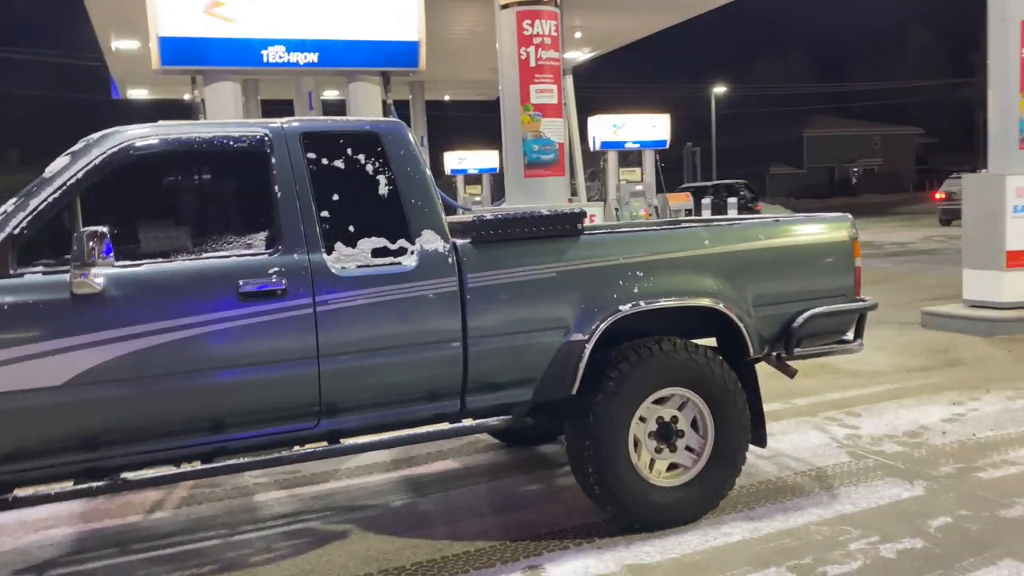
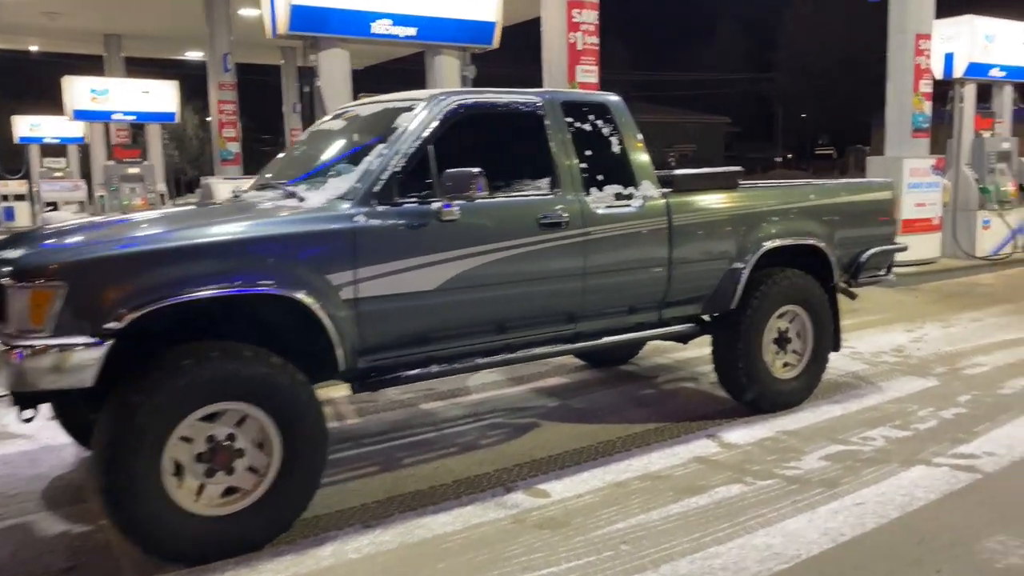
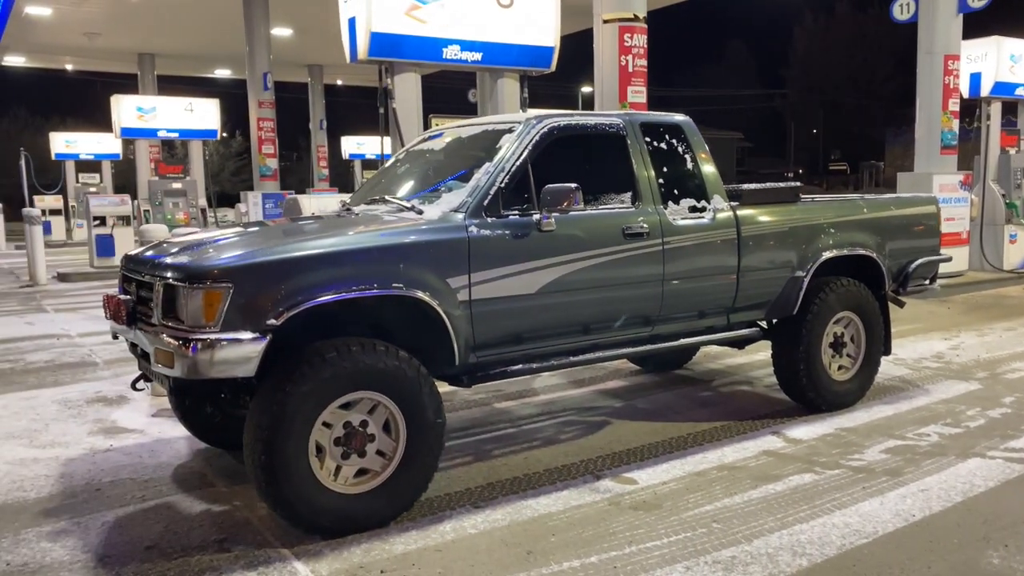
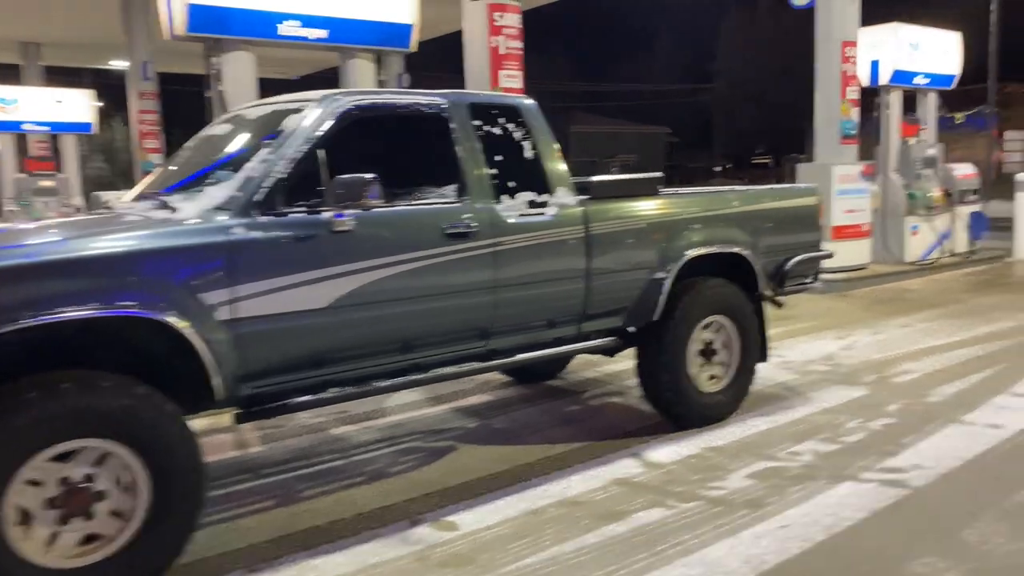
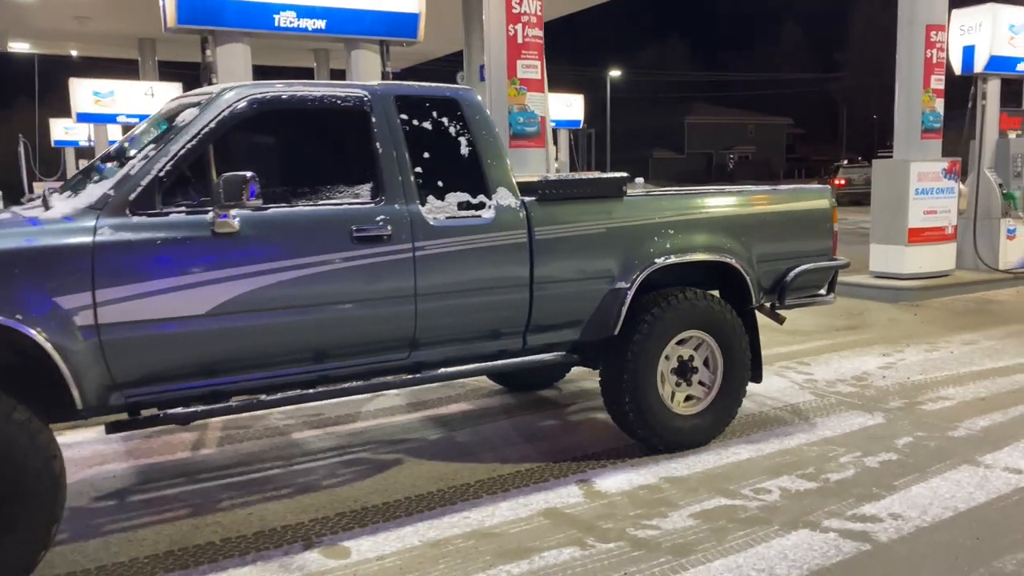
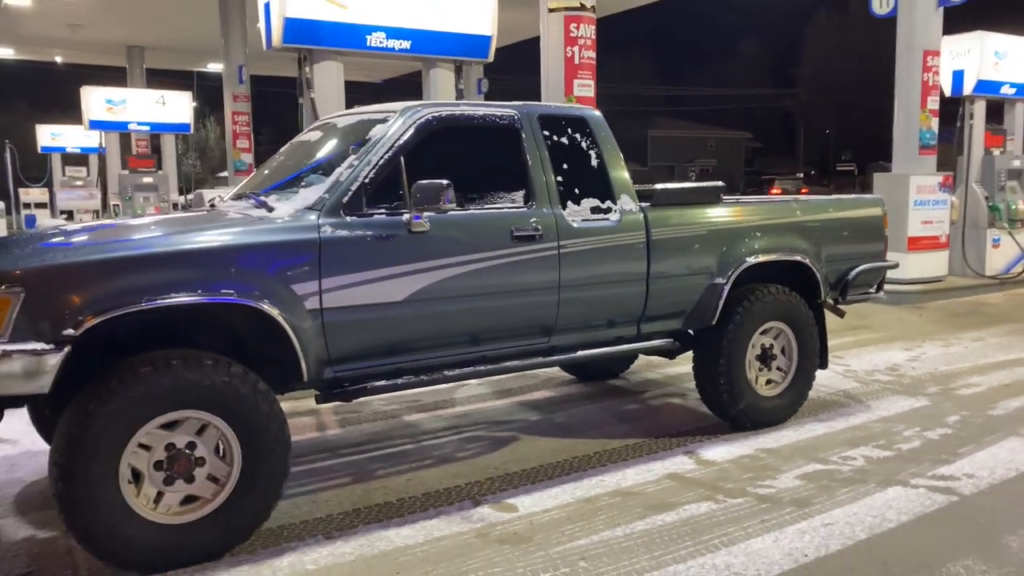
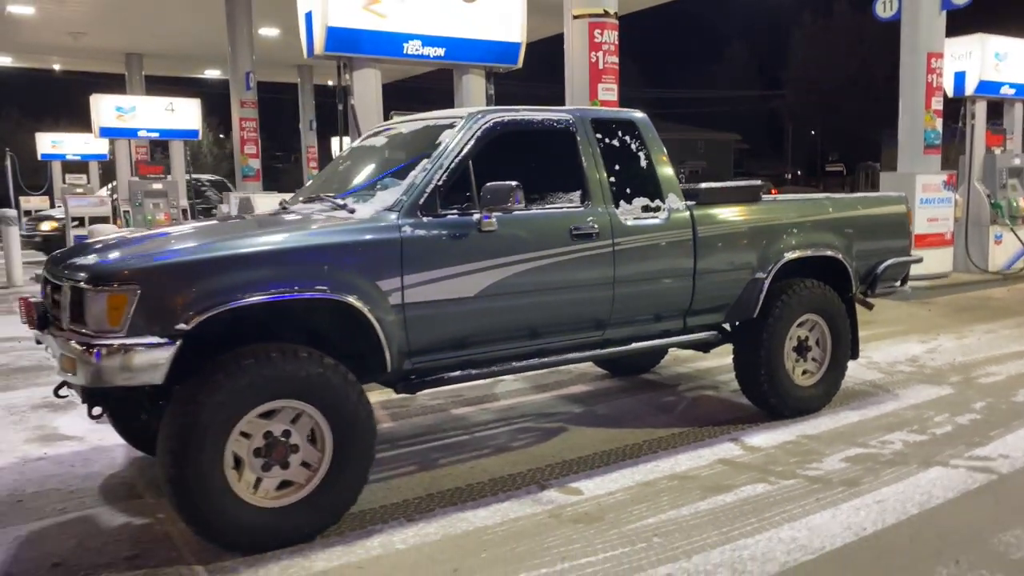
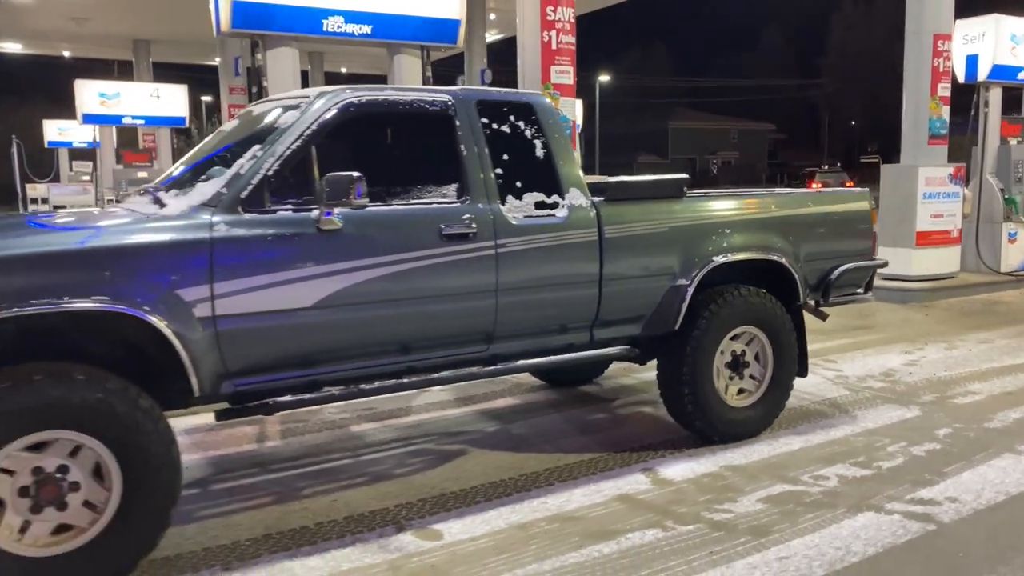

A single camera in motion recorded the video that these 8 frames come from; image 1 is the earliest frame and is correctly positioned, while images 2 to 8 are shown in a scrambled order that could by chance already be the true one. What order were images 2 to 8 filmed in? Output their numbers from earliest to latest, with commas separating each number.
5, 8, 6, 7, 3, 2, 4
